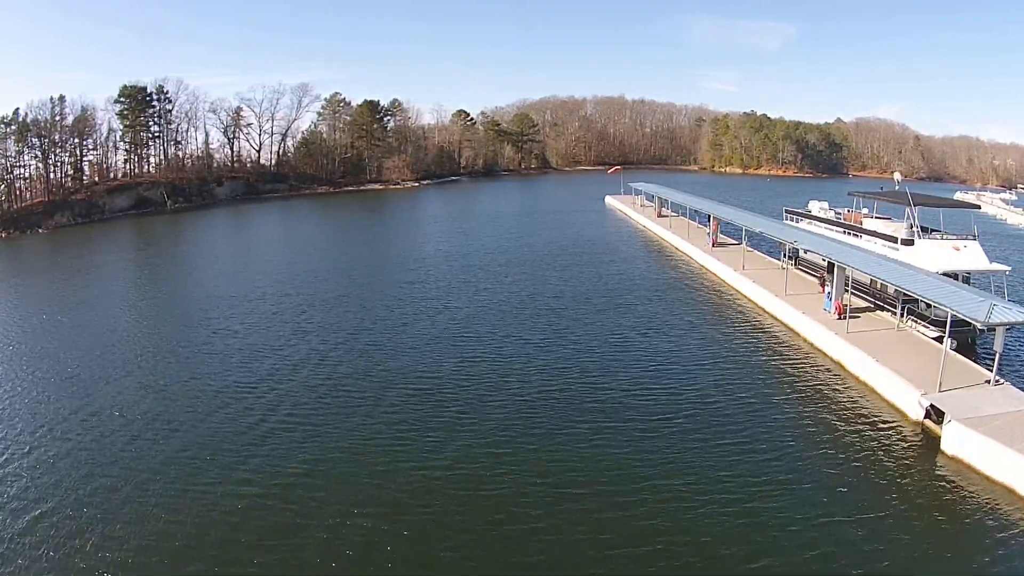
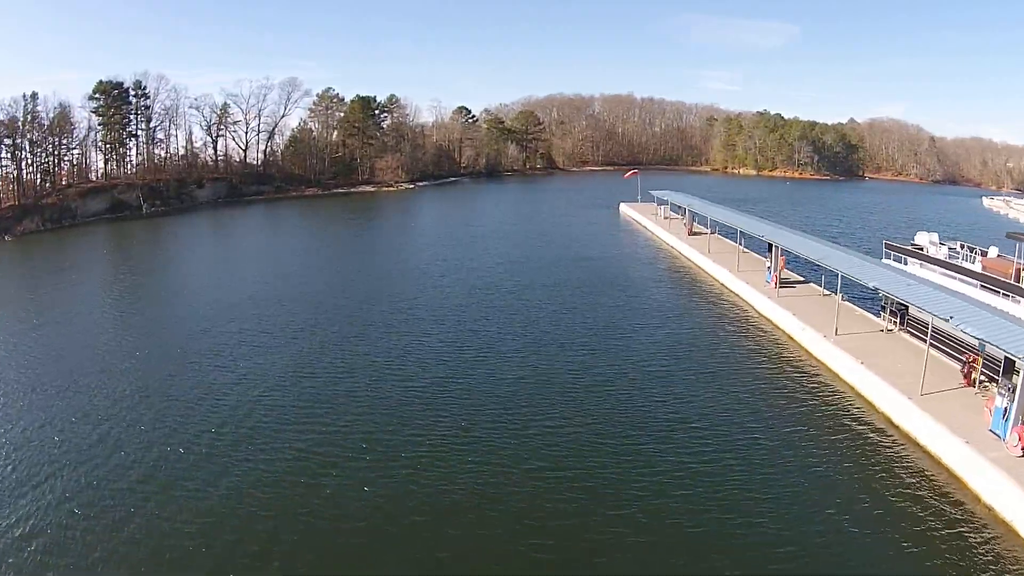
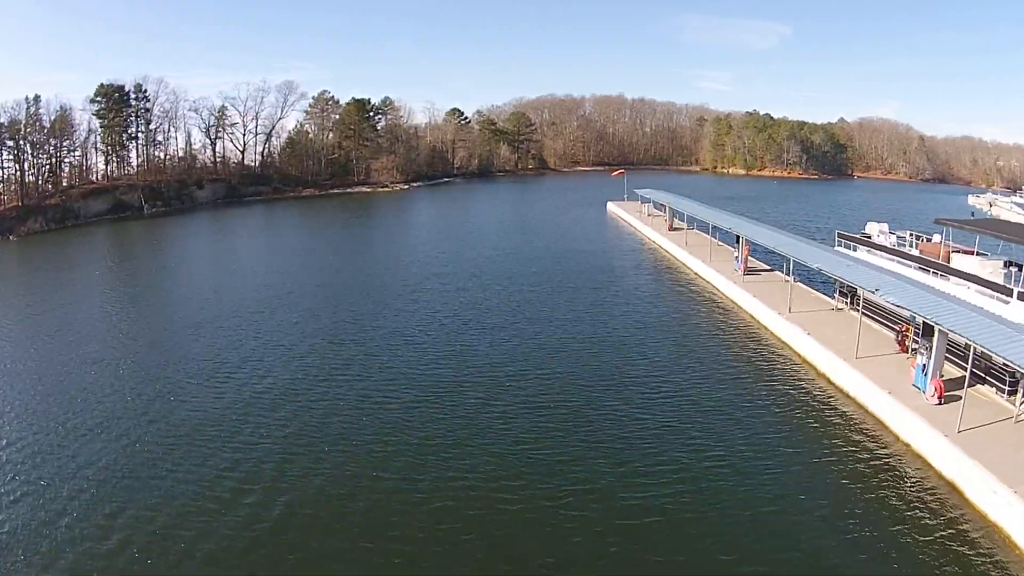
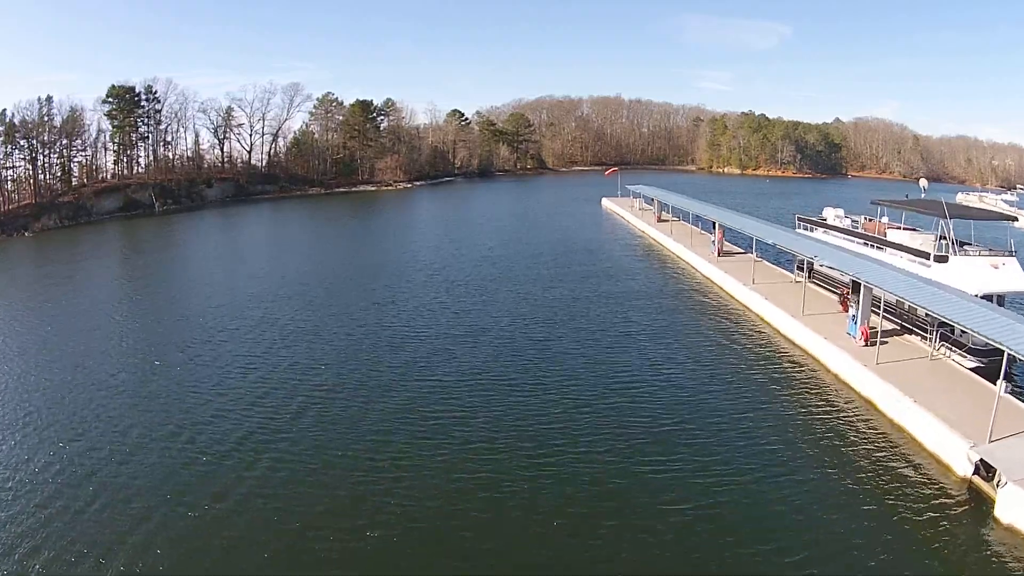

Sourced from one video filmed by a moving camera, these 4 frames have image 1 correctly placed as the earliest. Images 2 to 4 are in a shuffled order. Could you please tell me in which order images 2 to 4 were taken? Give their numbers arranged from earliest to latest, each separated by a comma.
4, 3, 2
